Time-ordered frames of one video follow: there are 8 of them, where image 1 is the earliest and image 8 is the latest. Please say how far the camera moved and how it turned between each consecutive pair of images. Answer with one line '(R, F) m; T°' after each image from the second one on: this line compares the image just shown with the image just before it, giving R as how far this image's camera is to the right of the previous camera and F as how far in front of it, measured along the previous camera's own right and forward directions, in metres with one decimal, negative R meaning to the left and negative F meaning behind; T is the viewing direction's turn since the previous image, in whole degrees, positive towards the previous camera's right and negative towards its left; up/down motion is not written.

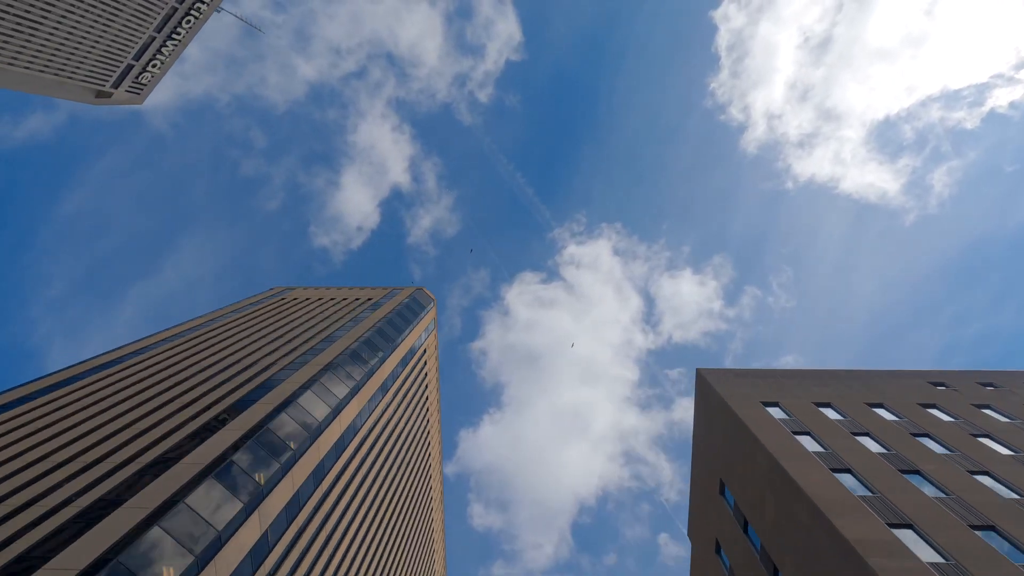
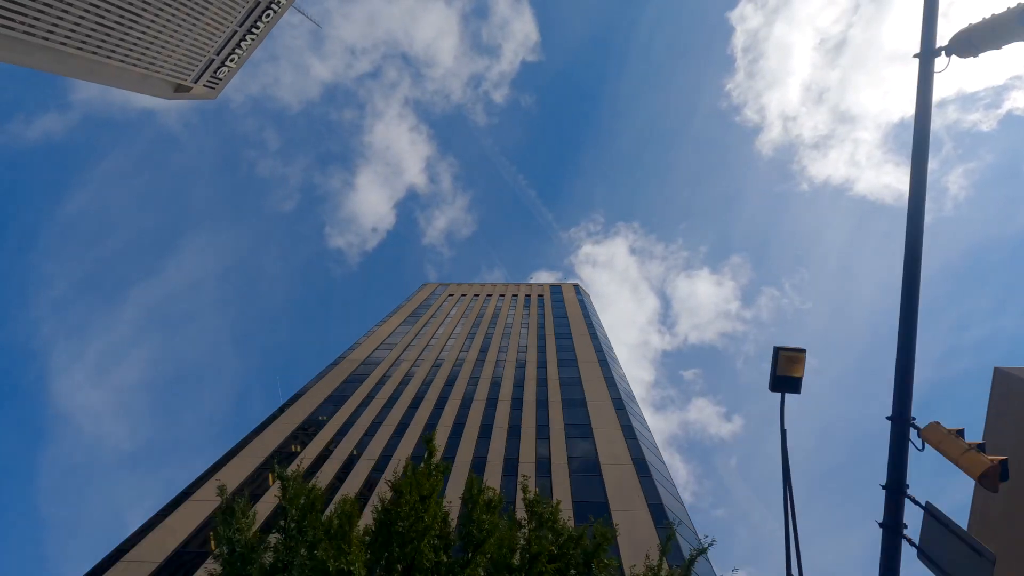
(-18.4, -0.2) m; 0°
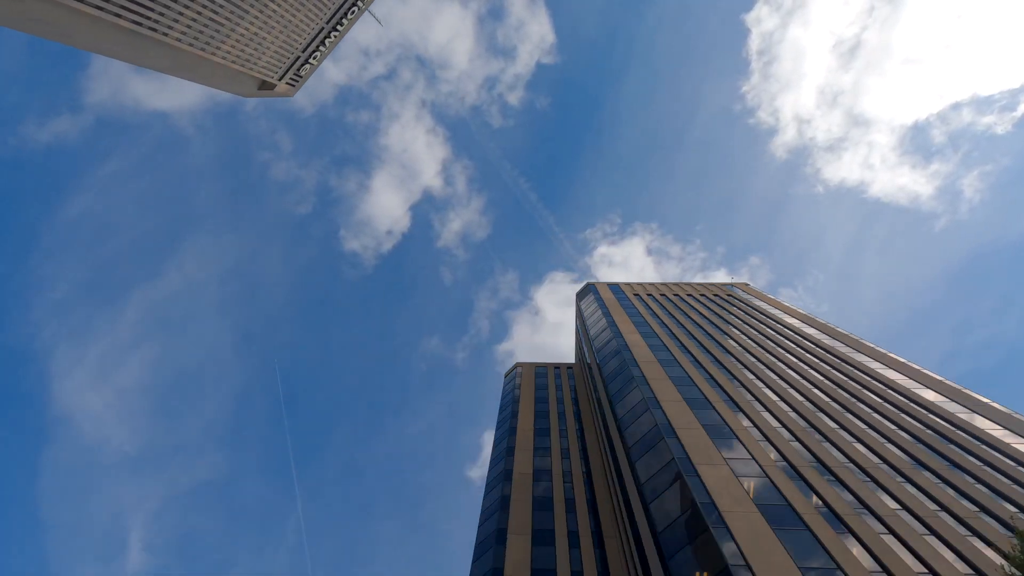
(-19.7, -0.3) m; 0°
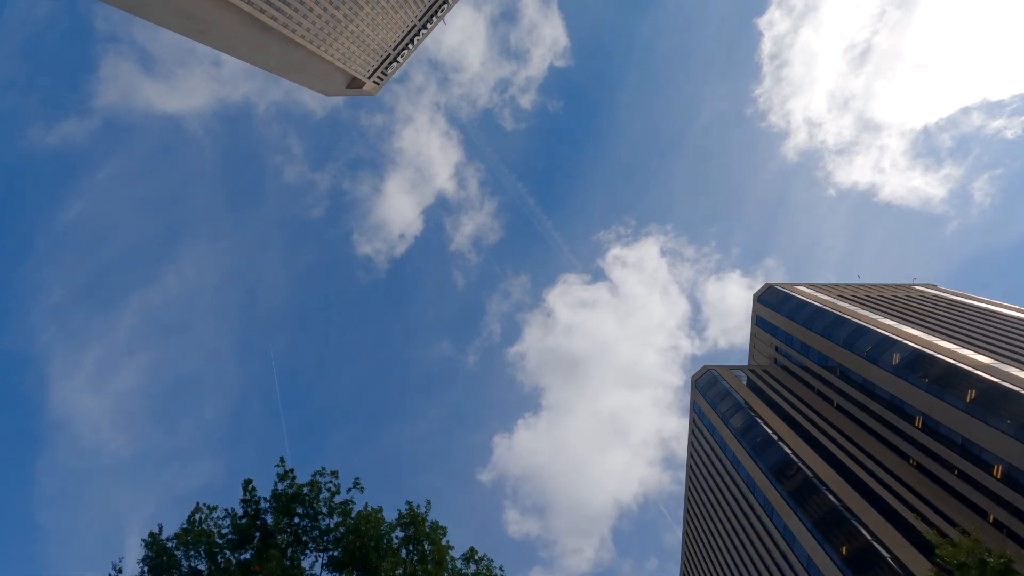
(-18.9, -0.2) m; 0°
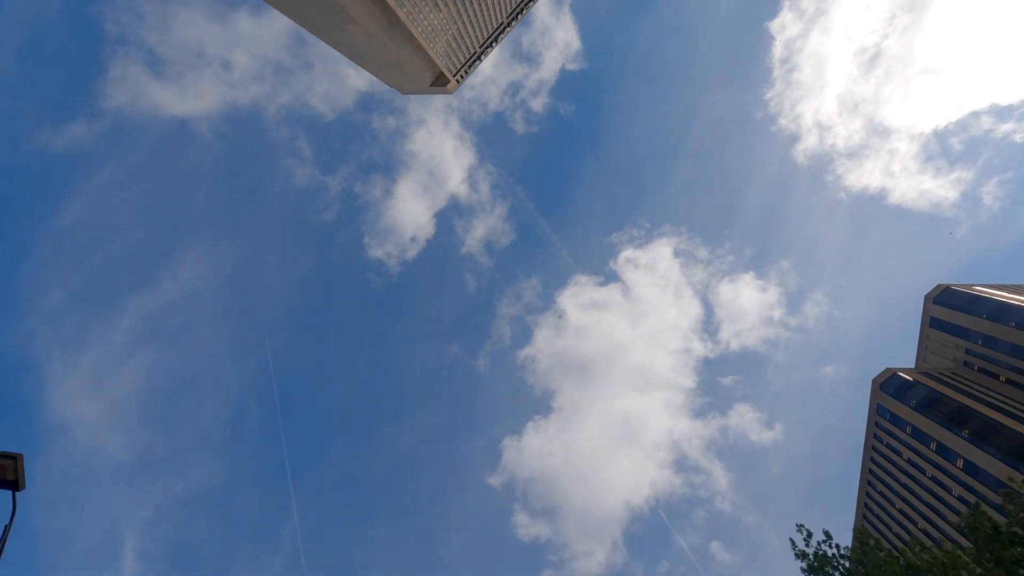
(-17.1, 0.0) m; 0°
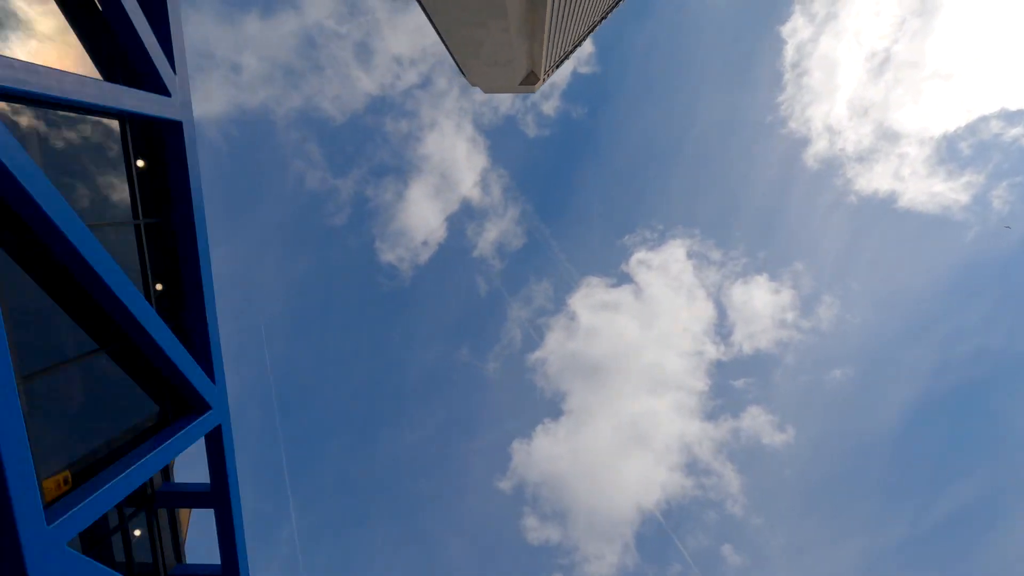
(-17.9, -0.4) m; 0°
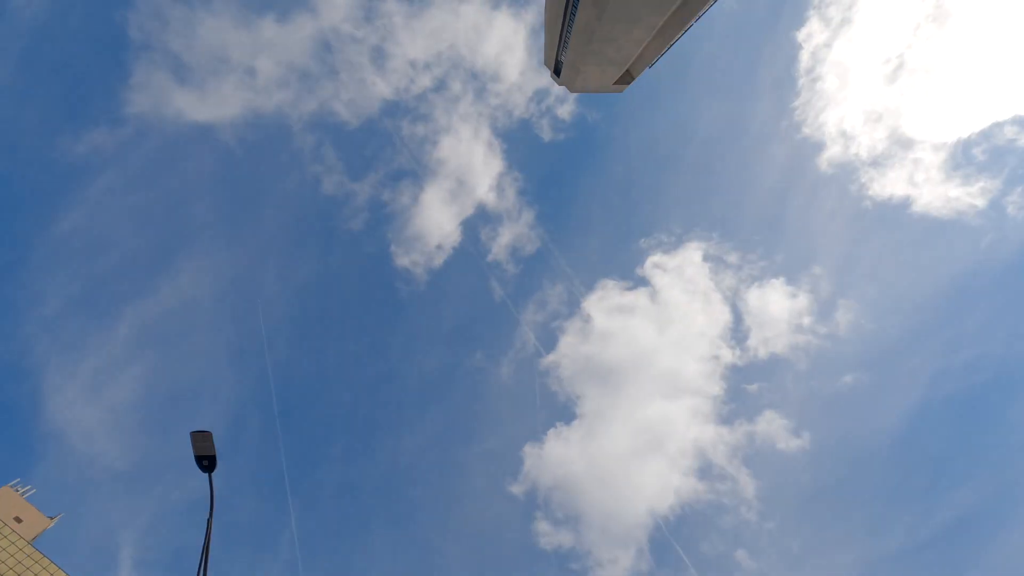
(-18.4, -0.9) m; 0°
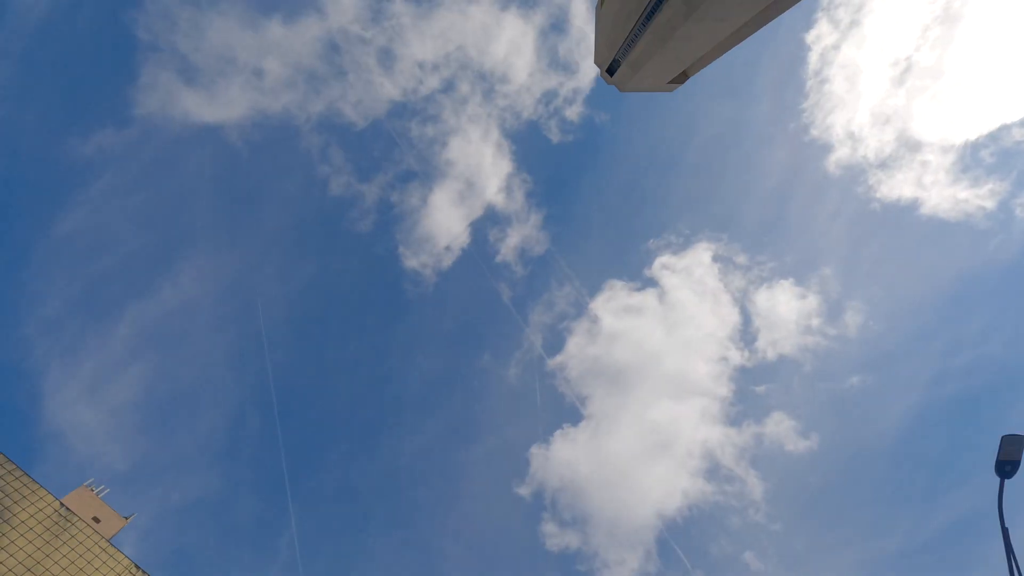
(-10.6, -0.1) m; 0°
